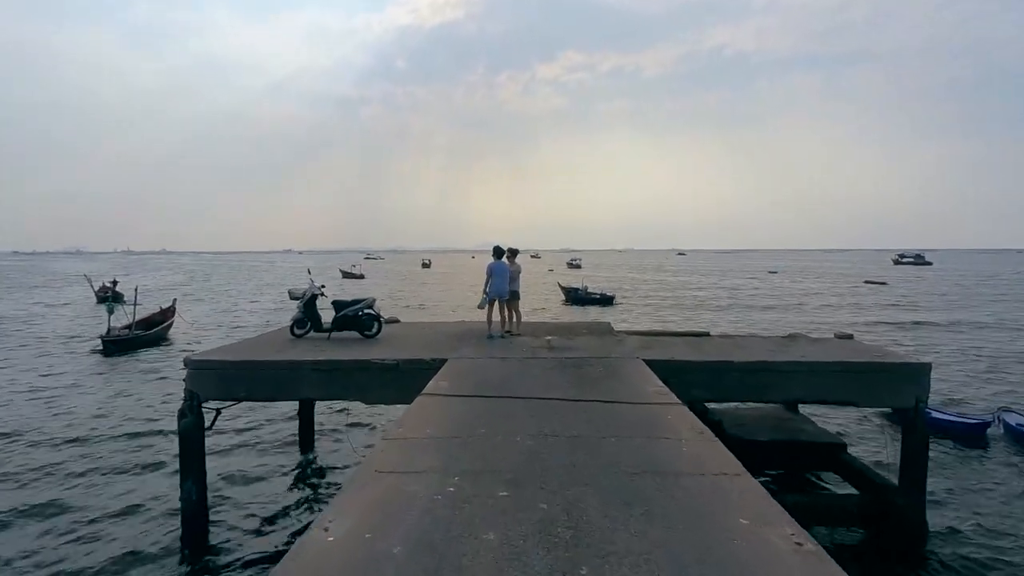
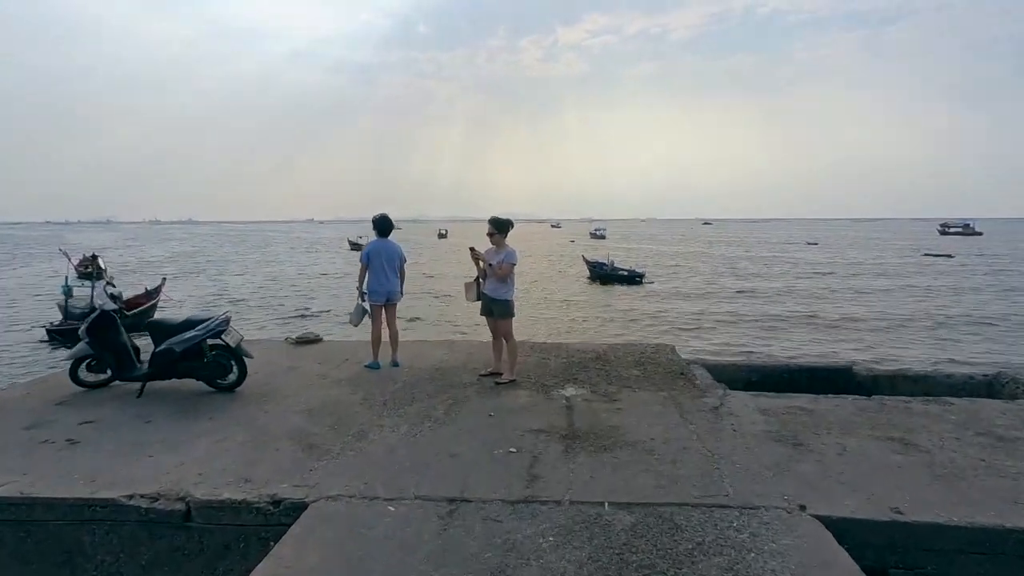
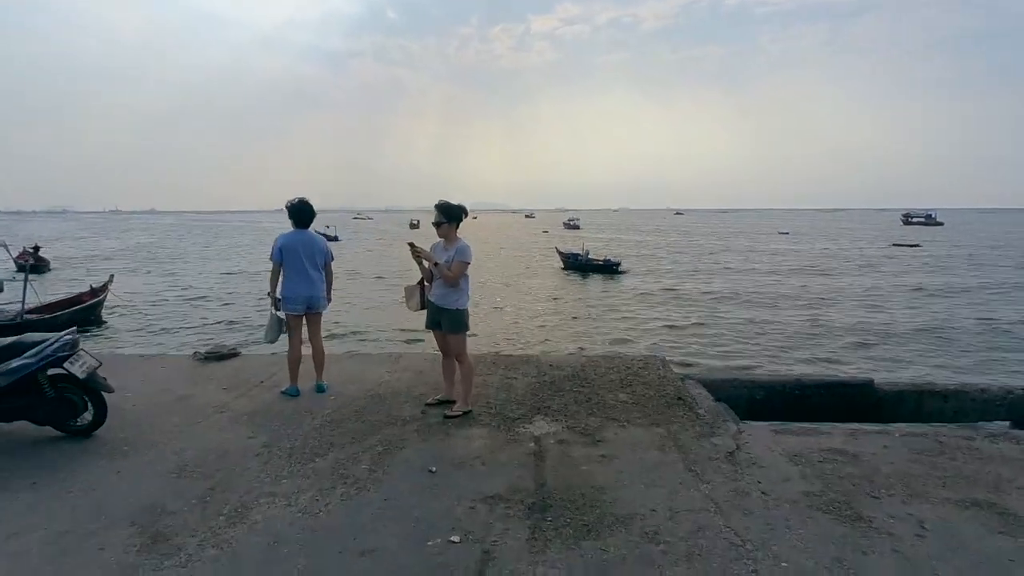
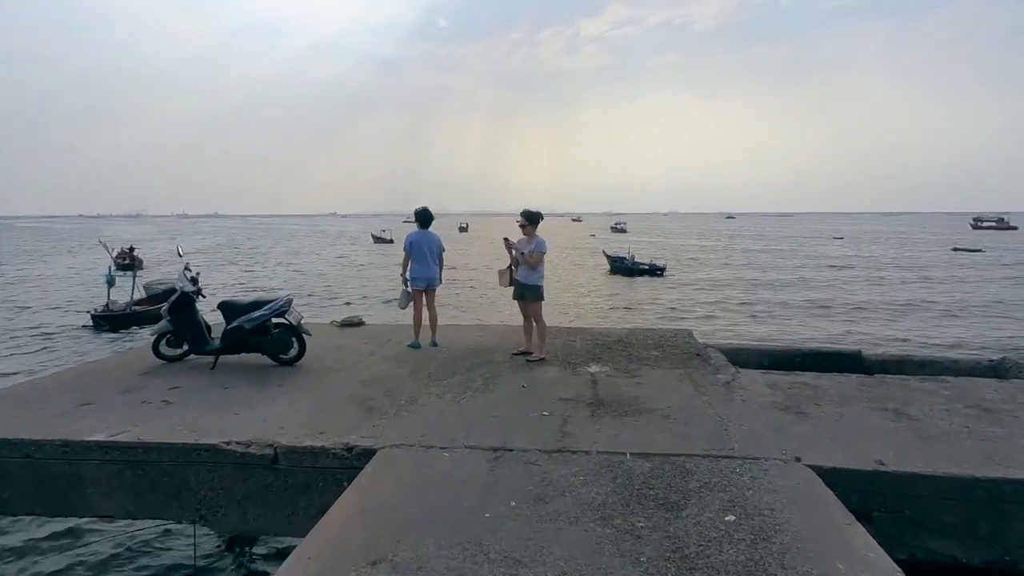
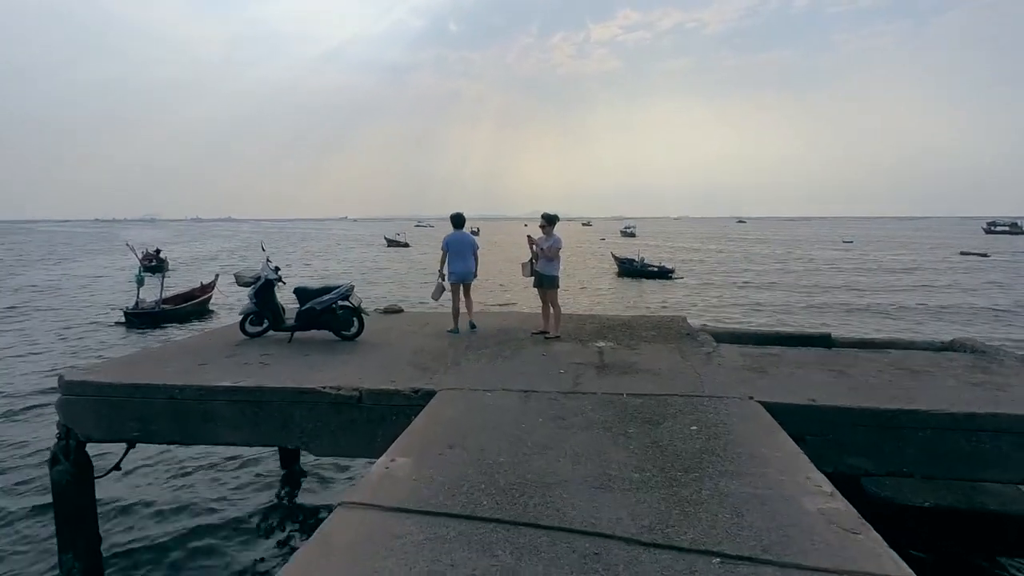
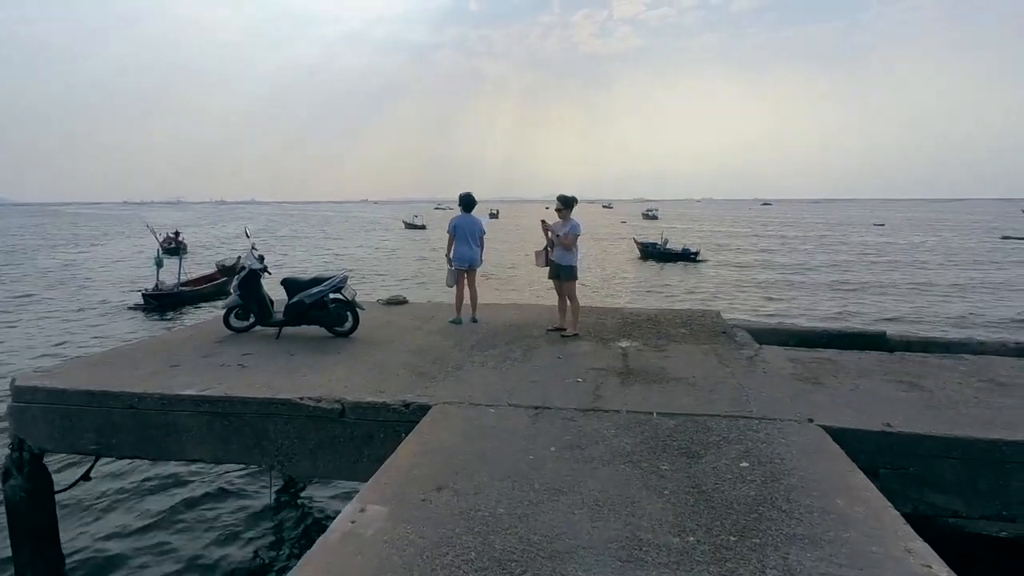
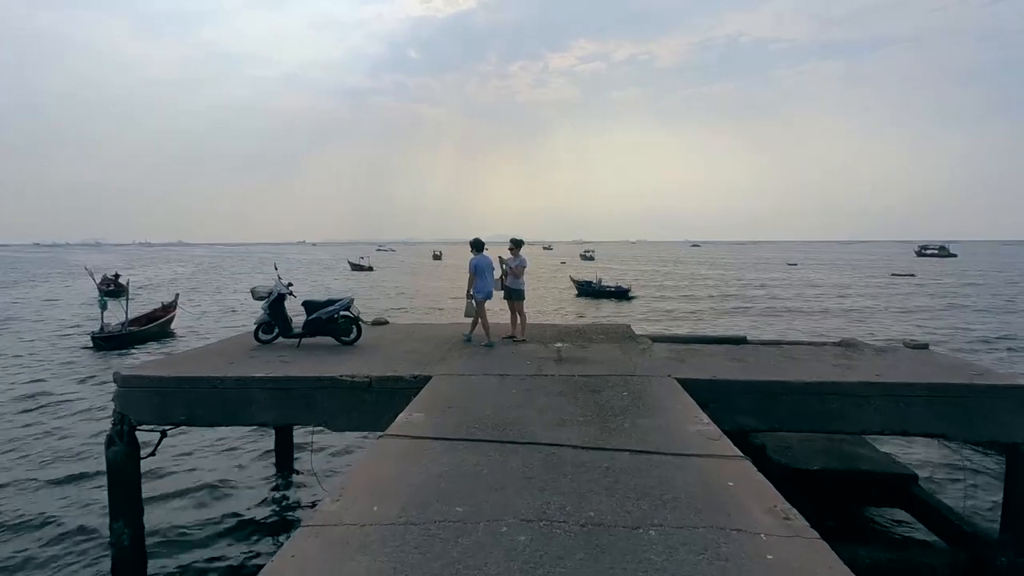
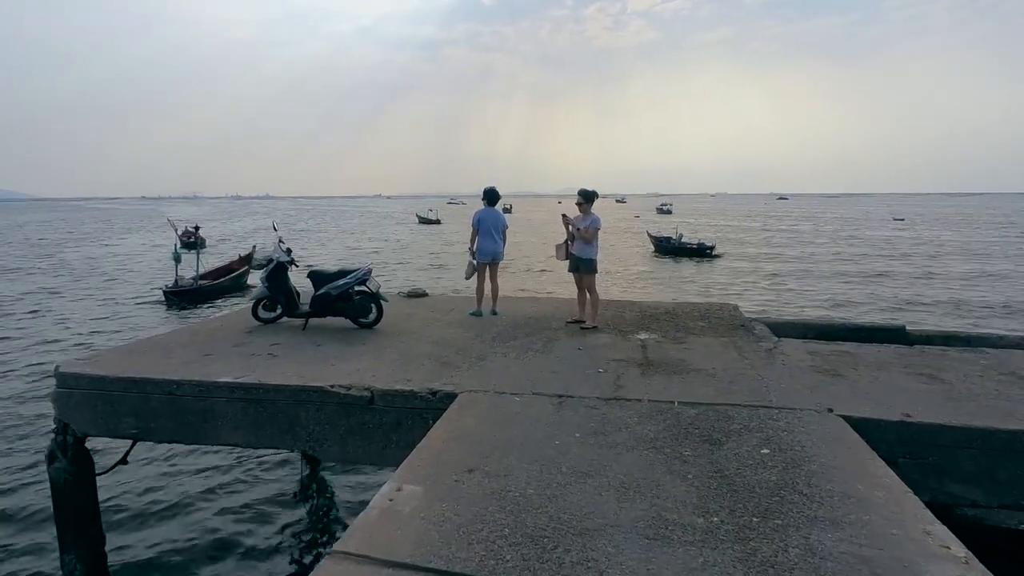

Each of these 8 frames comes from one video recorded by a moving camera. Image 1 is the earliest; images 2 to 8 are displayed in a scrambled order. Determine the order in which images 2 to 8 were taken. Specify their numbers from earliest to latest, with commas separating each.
7, 5, 8, 6, 4, 2, 3
